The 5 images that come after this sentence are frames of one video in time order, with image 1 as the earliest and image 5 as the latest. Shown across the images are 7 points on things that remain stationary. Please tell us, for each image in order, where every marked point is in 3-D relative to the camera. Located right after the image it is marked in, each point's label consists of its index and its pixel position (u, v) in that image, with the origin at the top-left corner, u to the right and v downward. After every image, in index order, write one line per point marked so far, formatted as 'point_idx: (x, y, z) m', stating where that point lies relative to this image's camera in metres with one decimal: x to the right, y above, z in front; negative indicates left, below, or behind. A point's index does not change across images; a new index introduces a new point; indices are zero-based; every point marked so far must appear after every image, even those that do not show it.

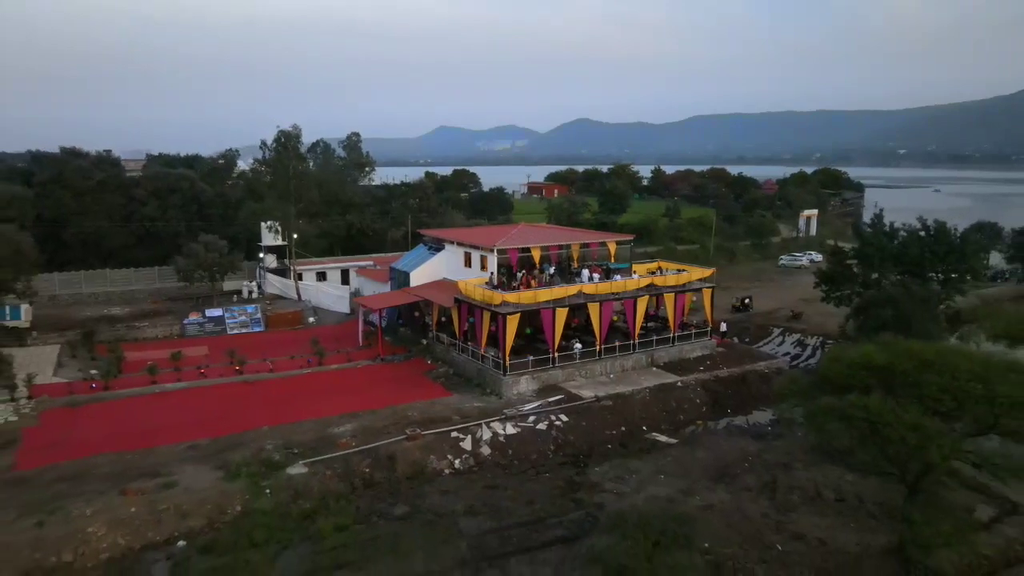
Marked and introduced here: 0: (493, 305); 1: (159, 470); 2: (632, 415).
0: (-0.5, -0.4, +17.4) m
1: (-7.3, -3.8, +13.2) m
2: (+3.2, -3.3, +16.6) m
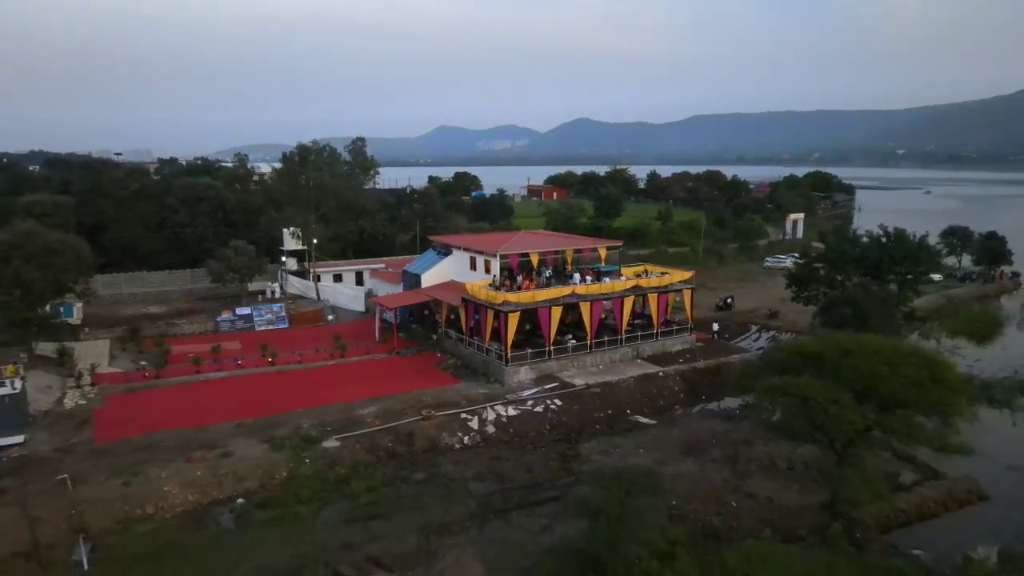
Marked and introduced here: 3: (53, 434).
0: (-0.5, -0.5, +19.9) m
1: (-7.3, -3.8, +15.6) m
2: (+3.2, -3.3, +19.1) m
3: (-11.4, -3.6, +15.8) m
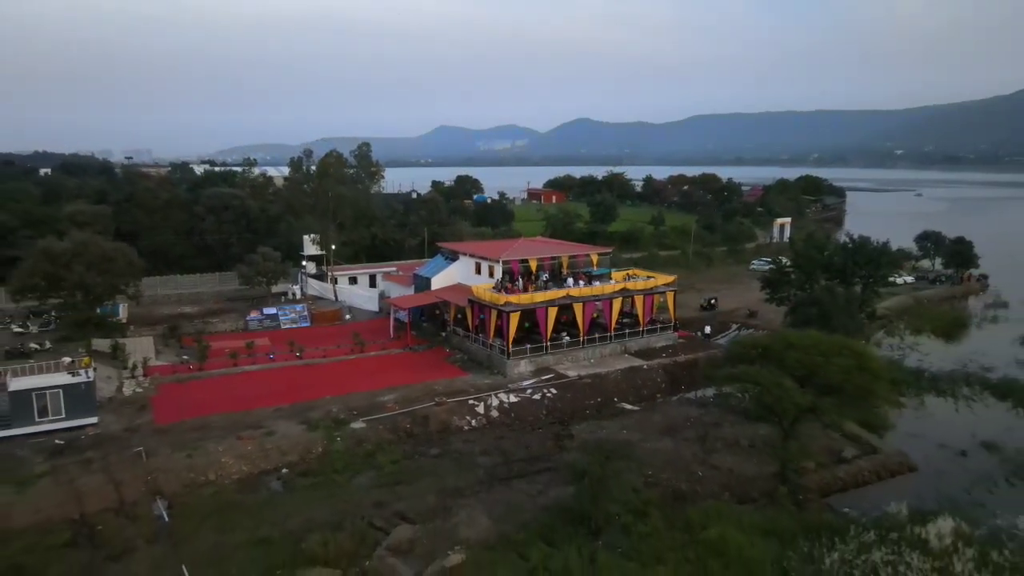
0: (-0.4, -0.6, +22.5) m
1: (-7.2, -3.9, +18.2) m
2: (+3.2, -3.4, +21.7) m
3: (-11.4, -3.7, +18.4) m
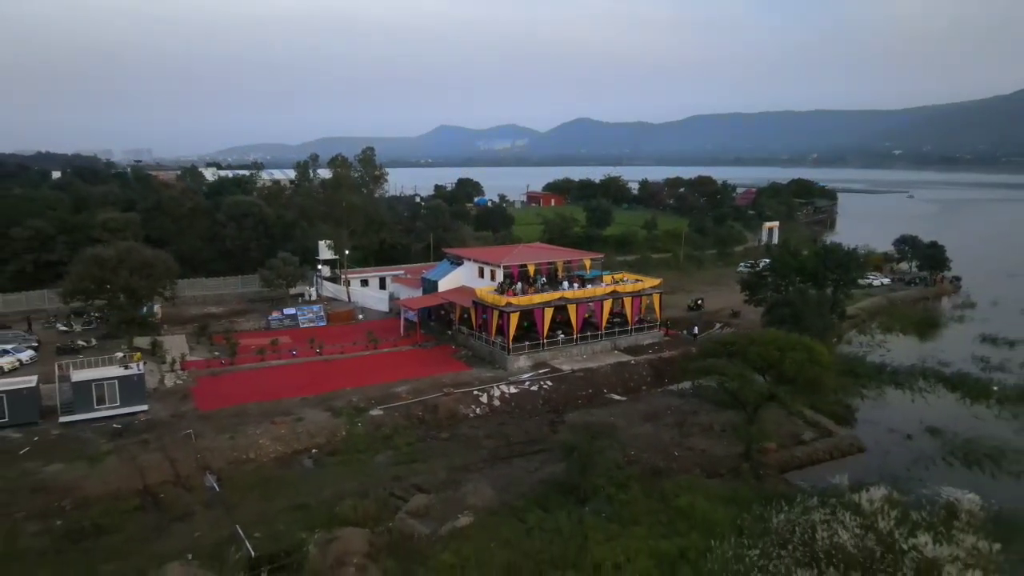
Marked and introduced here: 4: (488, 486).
0: (-0.4, -0.7, +24.9) m
1: (-7.2, -4.0, +20.7) m
2: (+3.2, -3.5, +24.1) m
3: (-11.4, -3.8, +20.9) m
4: (-0.6, -5.3, +17.1) m
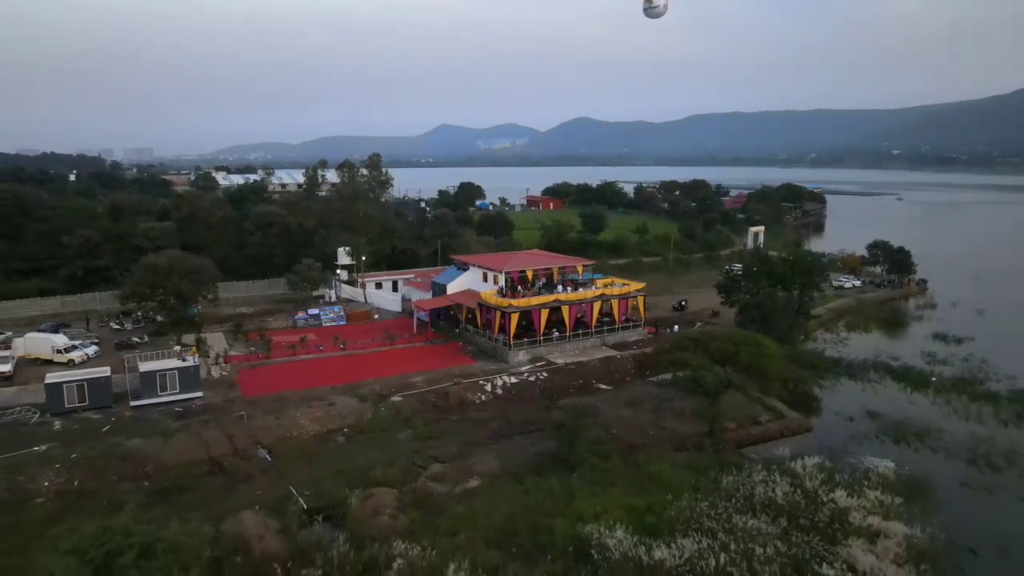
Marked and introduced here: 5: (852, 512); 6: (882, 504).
0: (-0.4, -0.8, +28.5) m
1: (-7.2, -4.2, +24.2) m
2: (+3.3, -3.7, +27.7) m
3: (-11.3, -4.0, +24.4) m
4: (-0.6, -5.5, +20.6) m
5: (+8.8, -5.8, +16.4) m
6: (+9.9, -5.8, +17.0) m
